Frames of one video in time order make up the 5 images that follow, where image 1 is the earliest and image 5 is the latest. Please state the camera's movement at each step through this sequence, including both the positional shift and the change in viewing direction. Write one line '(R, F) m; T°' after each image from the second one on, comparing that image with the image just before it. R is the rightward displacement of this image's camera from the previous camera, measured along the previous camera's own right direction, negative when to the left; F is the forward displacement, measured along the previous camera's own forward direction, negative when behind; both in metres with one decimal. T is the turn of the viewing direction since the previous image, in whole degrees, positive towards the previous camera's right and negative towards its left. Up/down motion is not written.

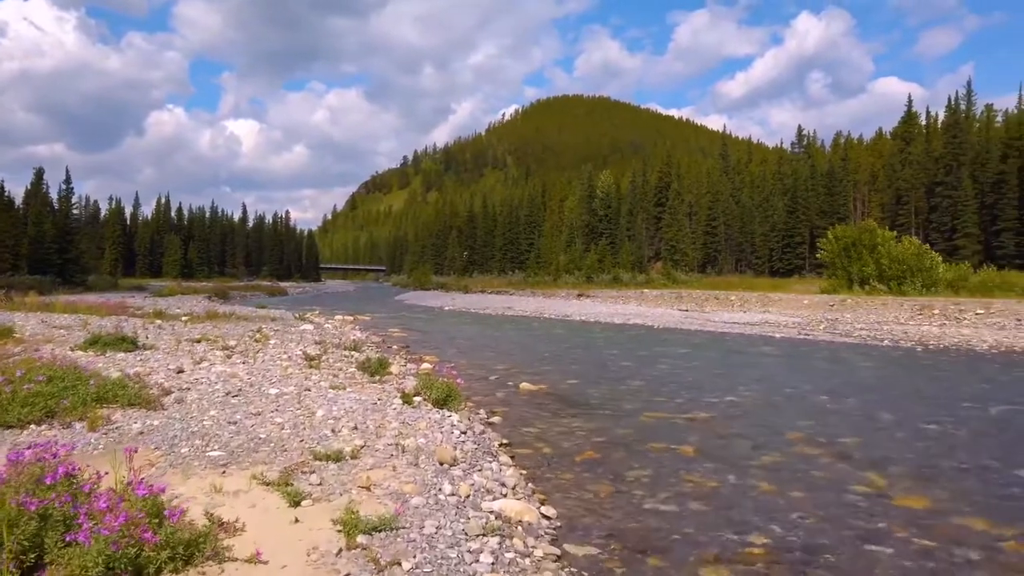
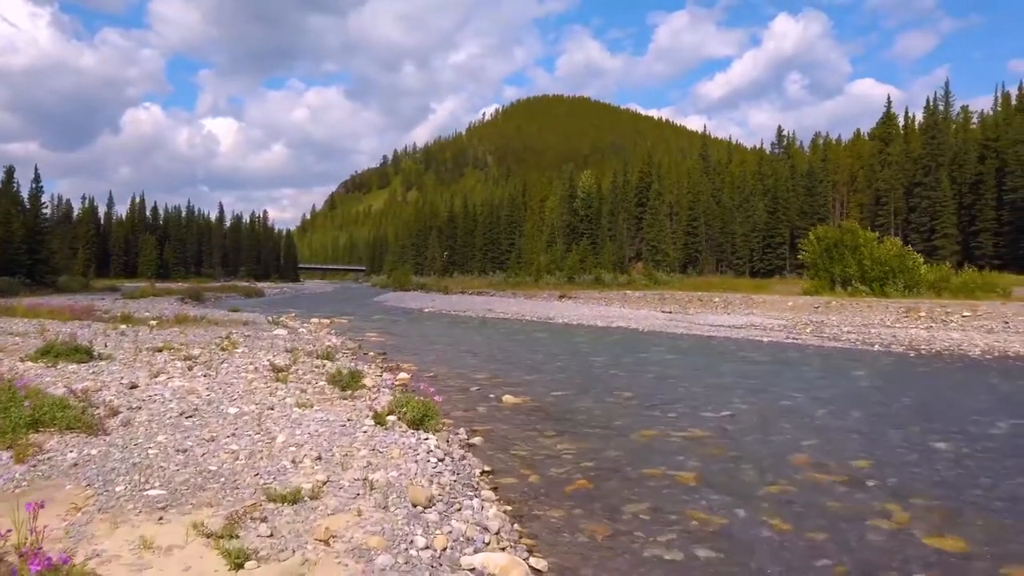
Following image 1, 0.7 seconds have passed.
(0.0, +0.9) m; +2°
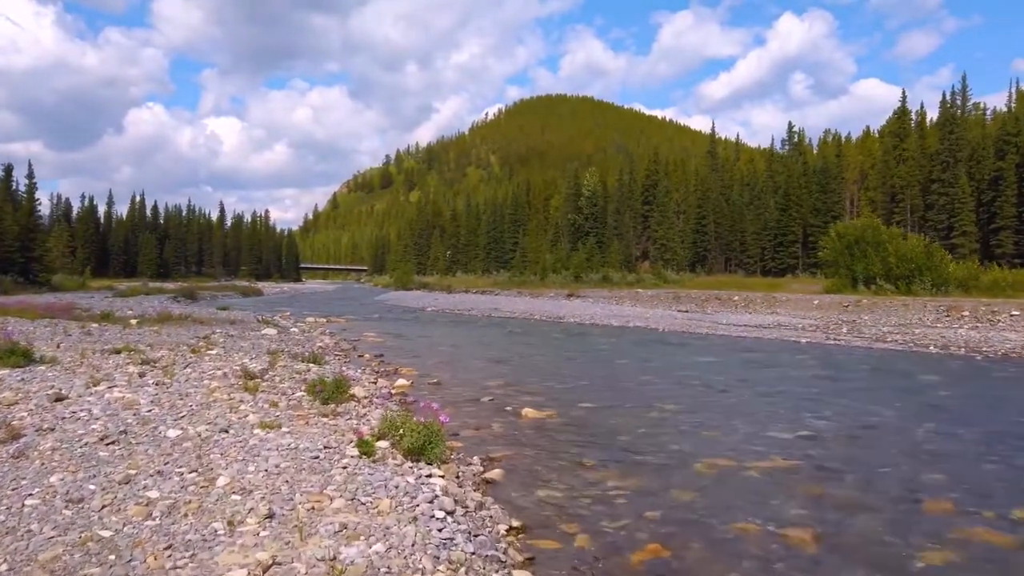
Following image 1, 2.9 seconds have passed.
(-0.3, +2.7) m; 0°
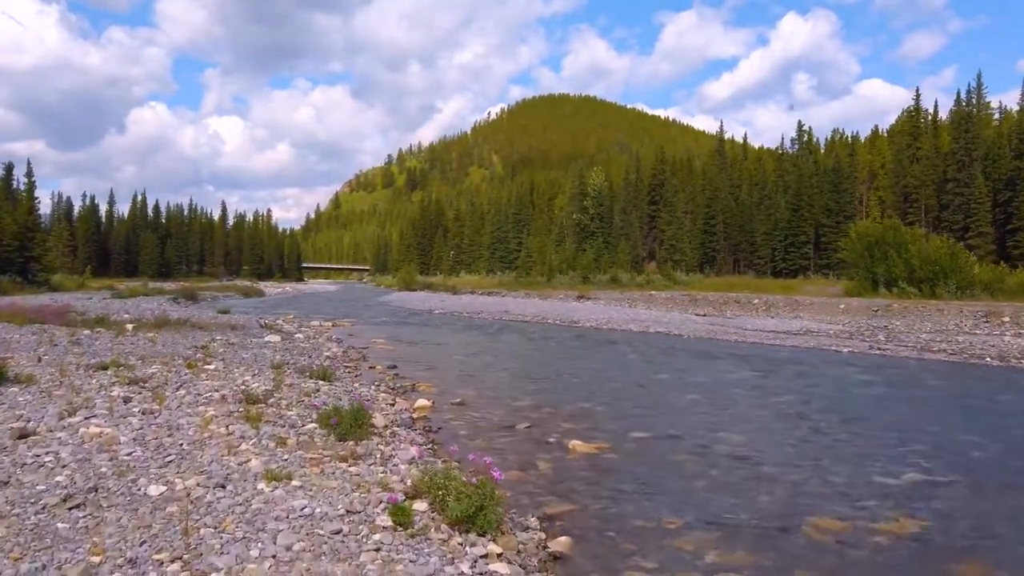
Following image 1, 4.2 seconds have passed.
(-0.7, +1.7) m; 0°
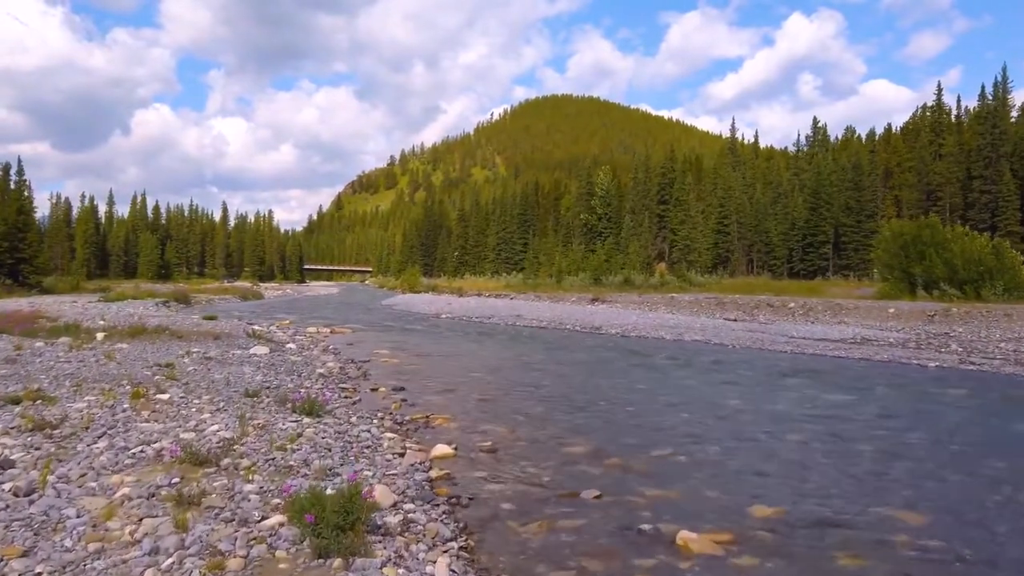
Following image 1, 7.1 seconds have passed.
(-0.7, +3.6) m; 0°
